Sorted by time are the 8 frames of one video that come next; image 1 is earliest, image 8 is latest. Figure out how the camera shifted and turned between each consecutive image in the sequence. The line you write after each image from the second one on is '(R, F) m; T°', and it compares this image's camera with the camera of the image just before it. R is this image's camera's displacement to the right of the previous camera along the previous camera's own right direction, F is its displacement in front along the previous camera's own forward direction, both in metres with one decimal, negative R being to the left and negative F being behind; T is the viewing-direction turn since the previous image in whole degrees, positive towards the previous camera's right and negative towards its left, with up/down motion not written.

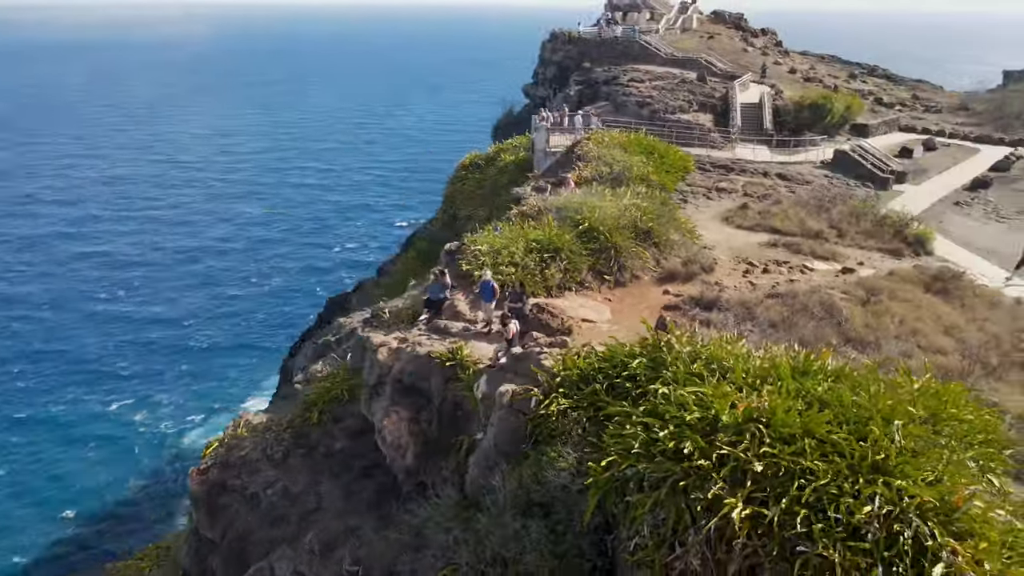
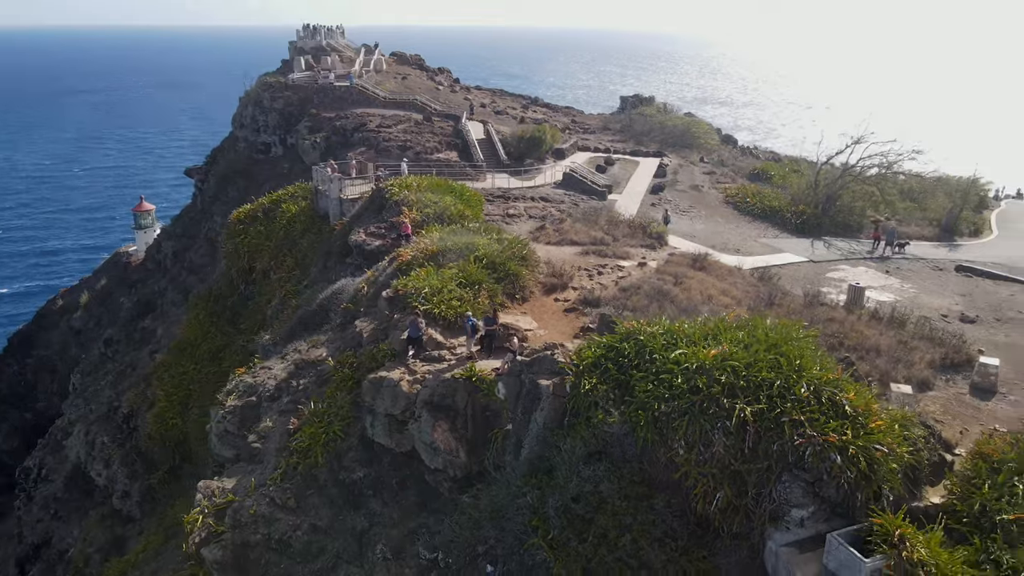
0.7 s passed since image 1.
(-3.5, -1.2) m; +27°
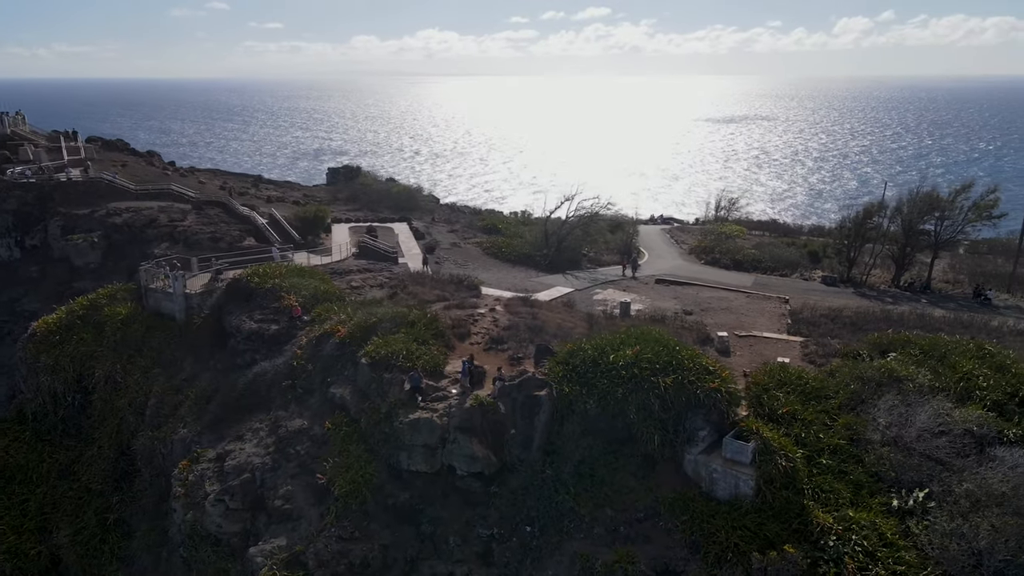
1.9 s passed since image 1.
(-5.0, -2.2) m; +29°
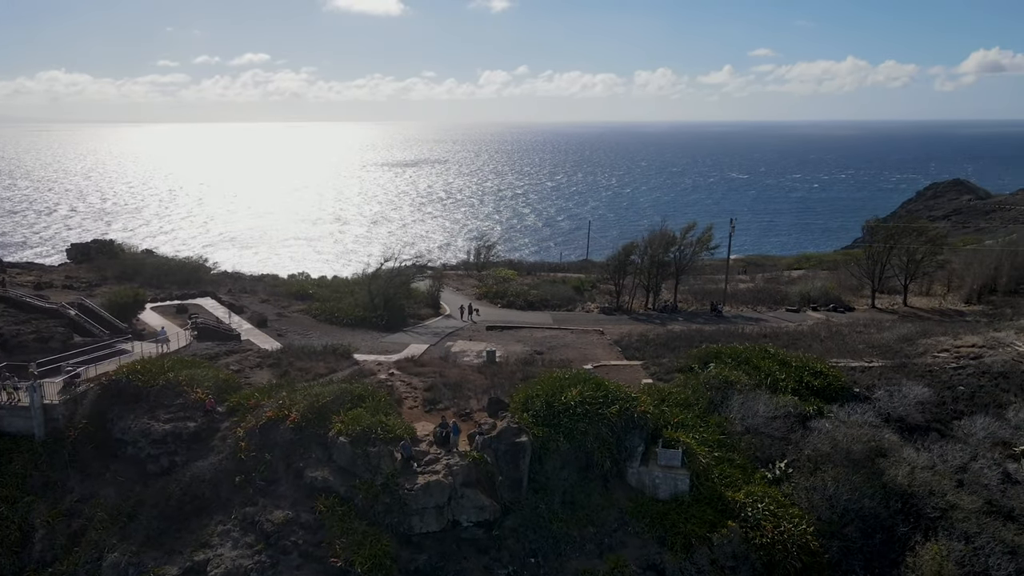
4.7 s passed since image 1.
(-4.5, -0.6) m; +24°
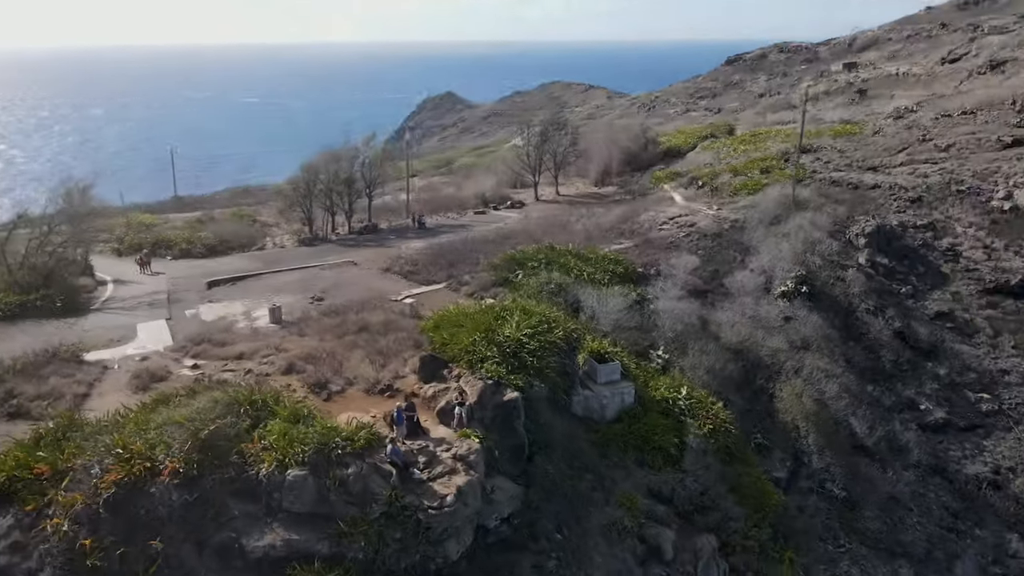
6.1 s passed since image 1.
(-4.8, +4.6) m; +34°
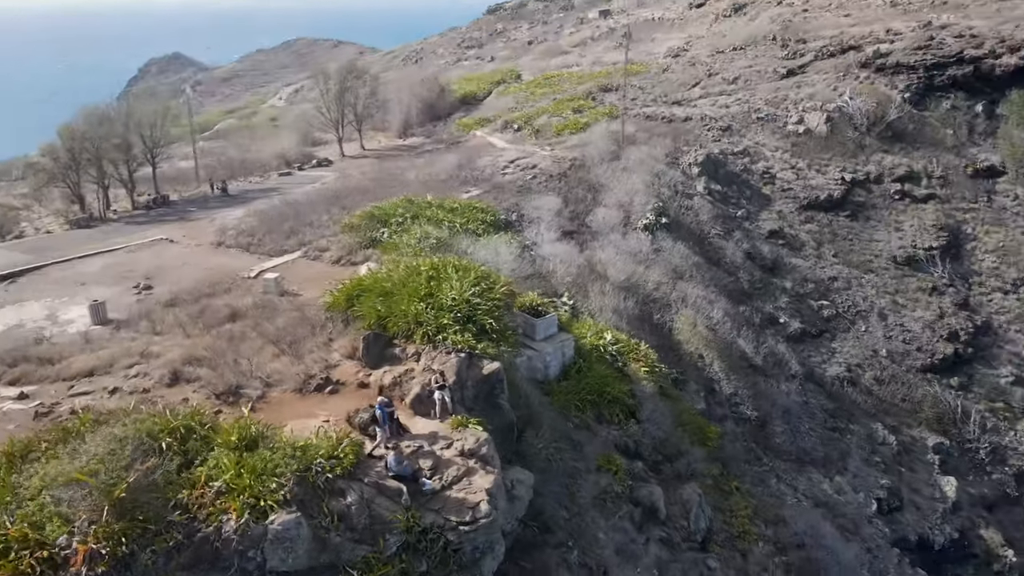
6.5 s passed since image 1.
(-2.1, +2.0) m; +18°
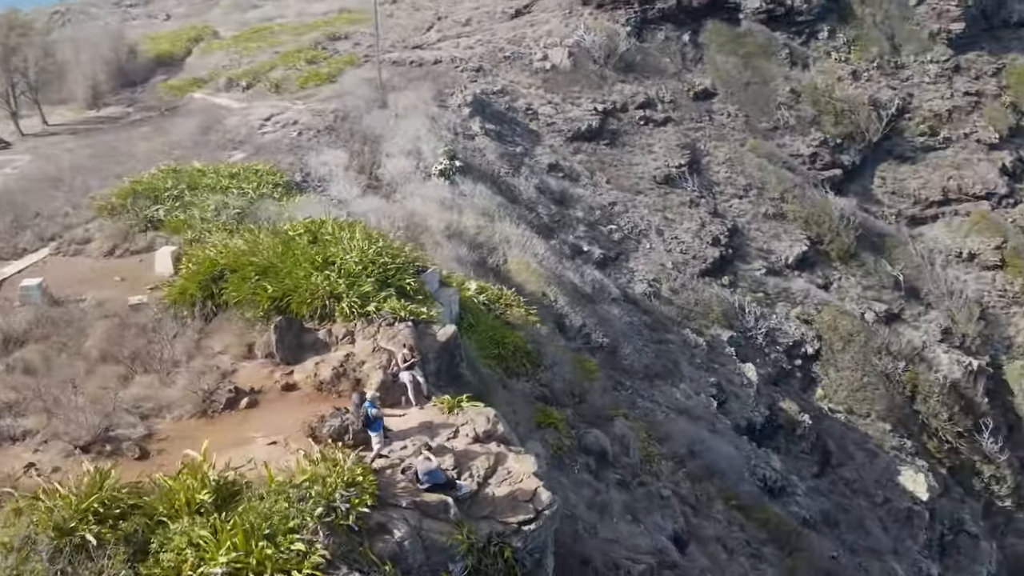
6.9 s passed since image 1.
(-2.0, +1.7) m; +22°
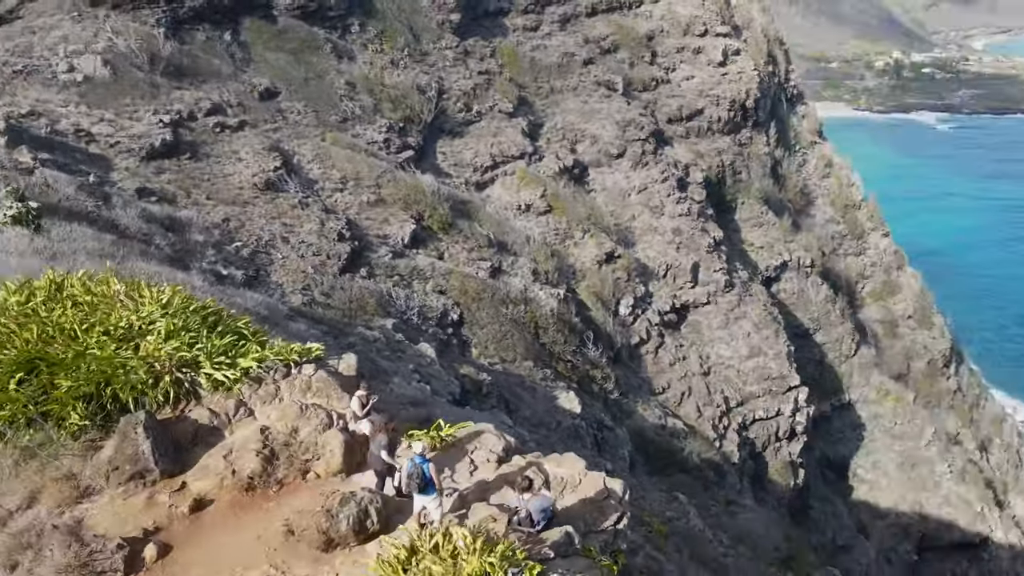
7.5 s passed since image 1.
(-2.4, +1.6) m; +34°
